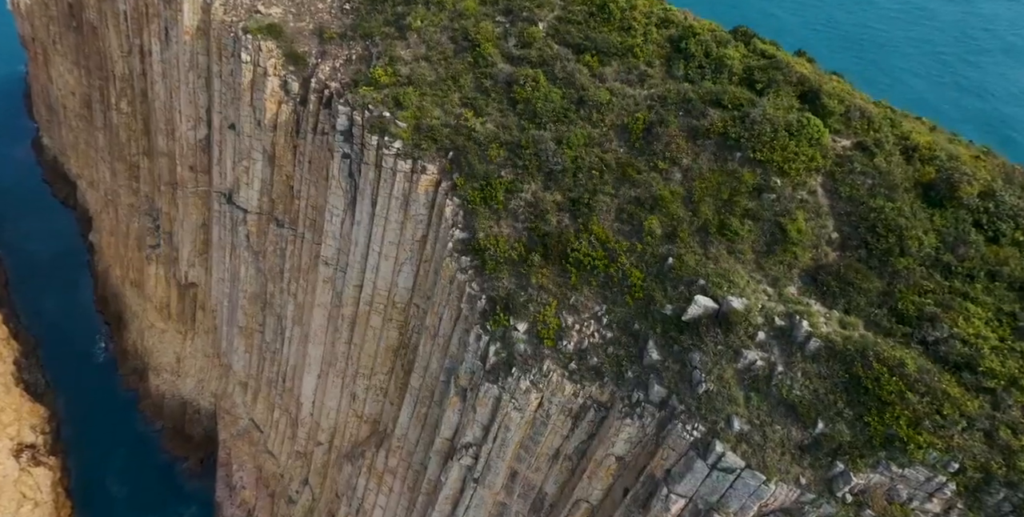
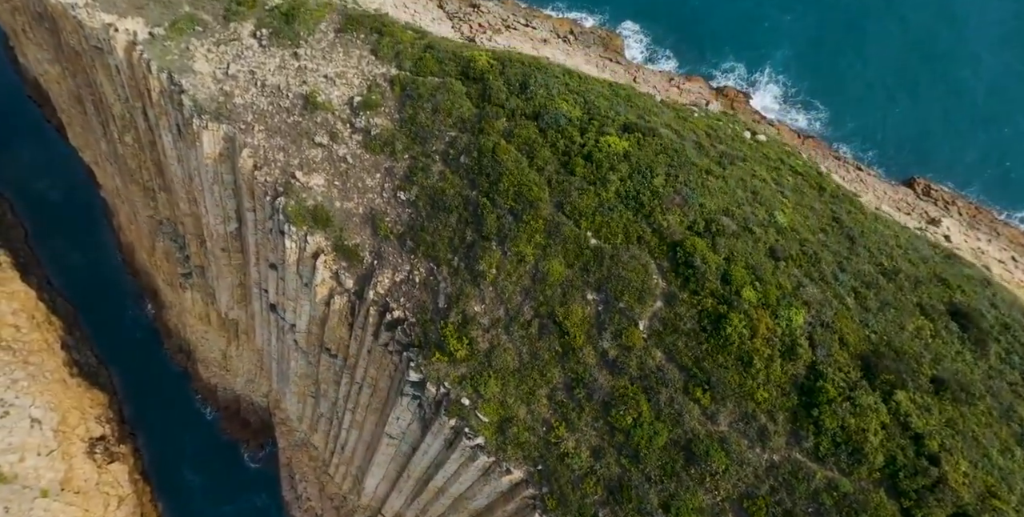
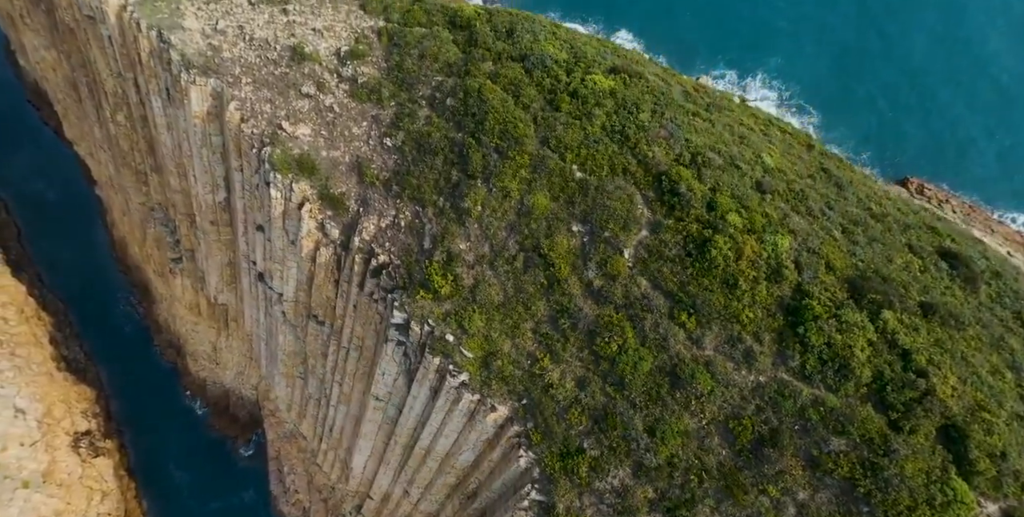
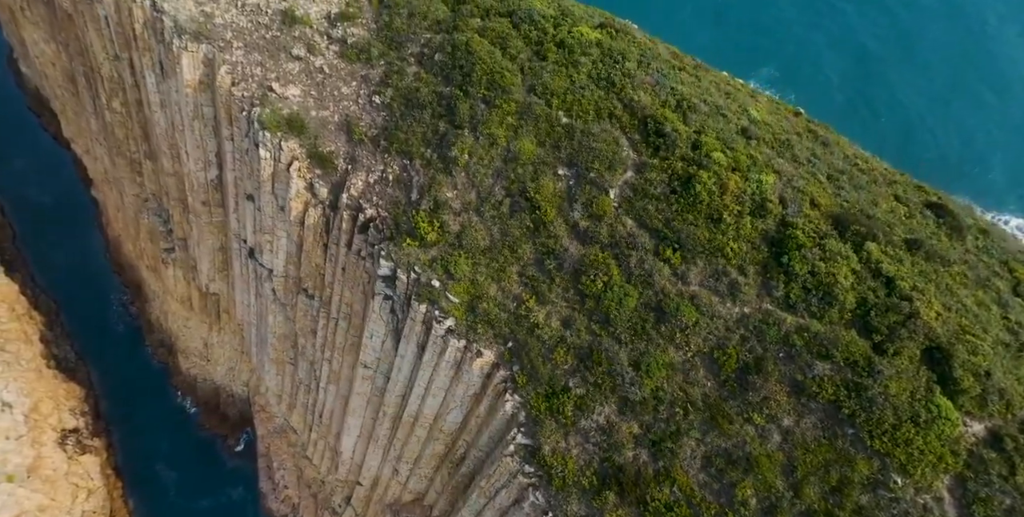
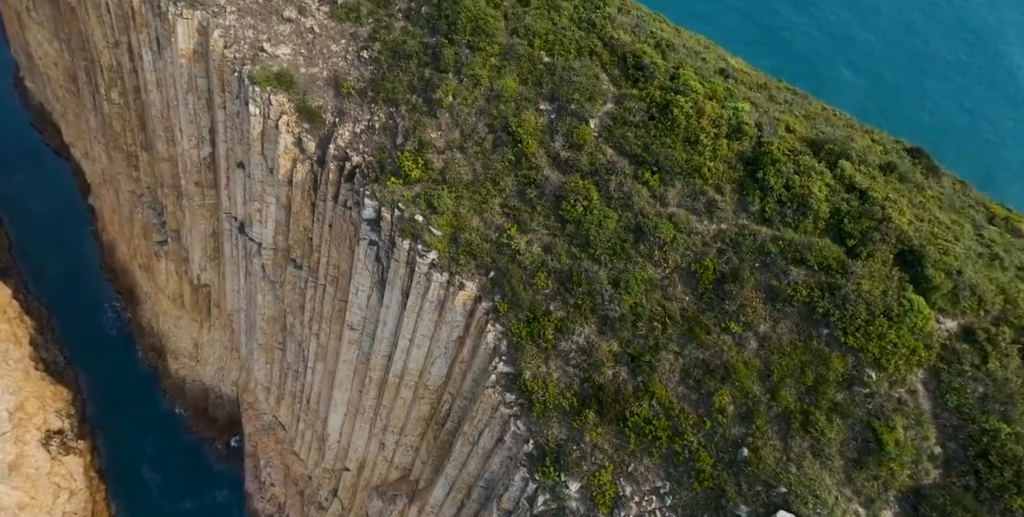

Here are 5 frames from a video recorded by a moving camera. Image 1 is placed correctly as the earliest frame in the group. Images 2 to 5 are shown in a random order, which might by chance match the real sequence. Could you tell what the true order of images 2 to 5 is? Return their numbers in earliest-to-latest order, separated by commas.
5, 4, 3, 2
